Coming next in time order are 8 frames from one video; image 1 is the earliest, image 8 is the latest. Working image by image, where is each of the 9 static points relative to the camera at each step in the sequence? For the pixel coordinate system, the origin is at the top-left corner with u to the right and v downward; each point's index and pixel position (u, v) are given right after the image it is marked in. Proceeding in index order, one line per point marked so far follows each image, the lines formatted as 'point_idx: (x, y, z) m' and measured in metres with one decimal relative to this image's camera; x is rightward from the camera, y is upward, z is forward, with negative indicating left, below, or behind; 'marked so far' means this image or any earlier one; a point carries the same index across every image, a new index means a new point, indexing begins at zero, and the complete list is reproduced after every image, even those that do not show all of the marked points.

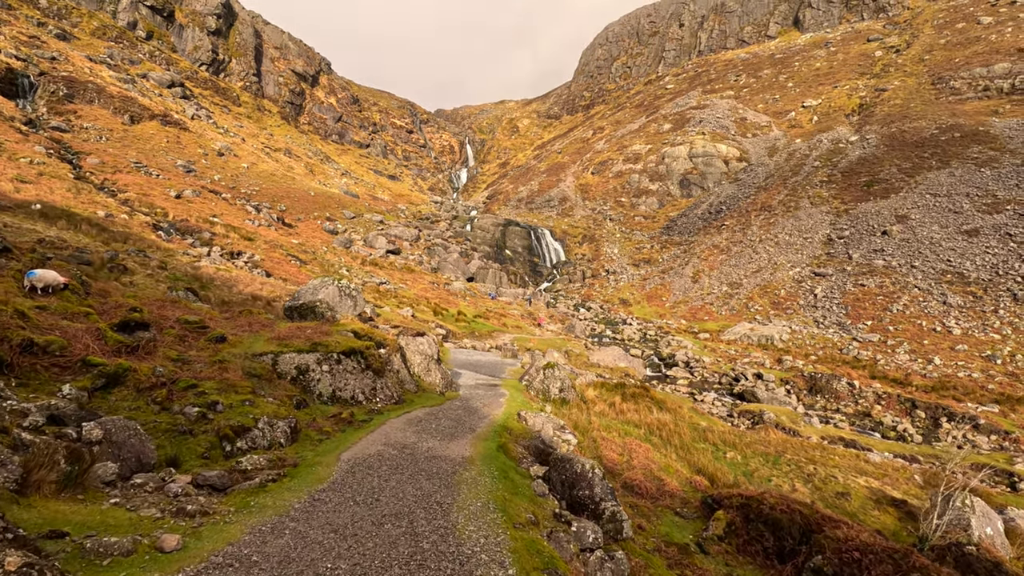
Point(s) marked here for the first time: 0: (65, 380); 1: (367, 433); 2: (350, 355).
0: (-11.3, -2.3, +11.2) m
1: (-5.3, -5.4, +16.7) m
2: (-7.2, -3.0, +20.2) m
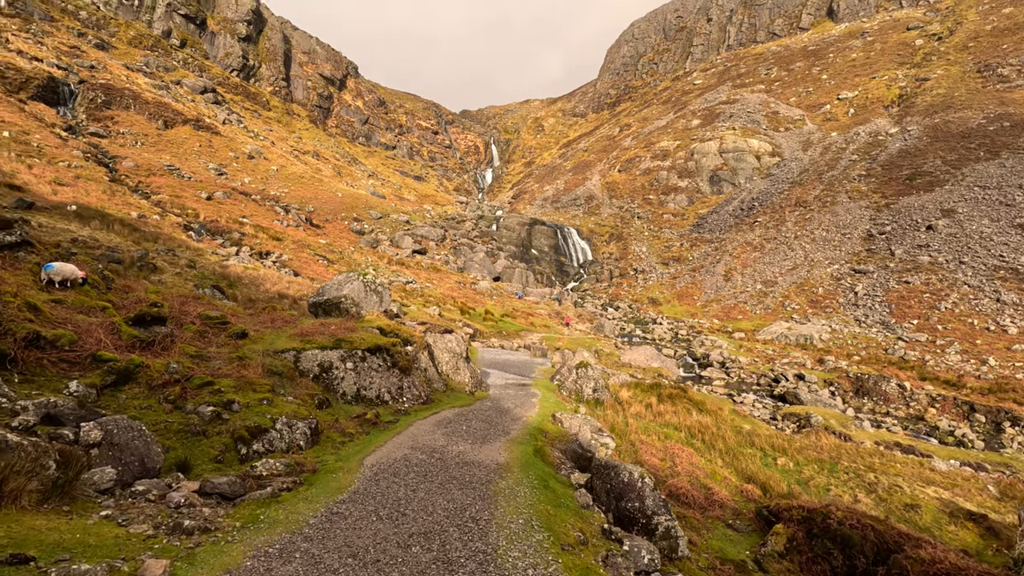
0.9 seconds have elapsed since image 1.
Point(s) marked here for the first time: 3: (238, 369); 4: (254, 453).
0: (-10.3, -2.0, +10.4) m
1: (-4.1, -5.1, +15.5) m
2: (-5.8, -2.8, +19.1) m
3: (-9.0, -2.7, +14.7) m
4: (-6.5, -4.2, +11.3) m
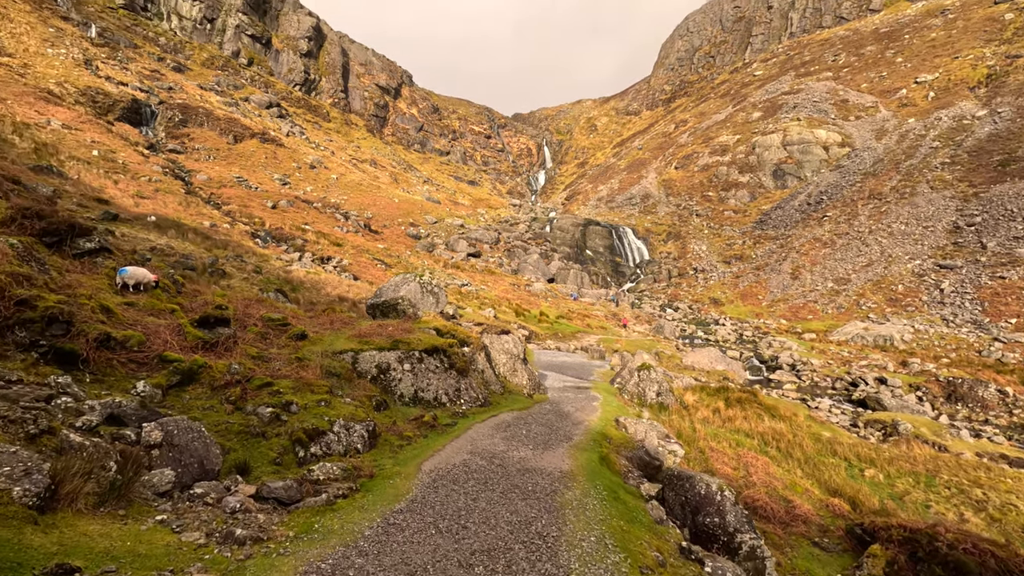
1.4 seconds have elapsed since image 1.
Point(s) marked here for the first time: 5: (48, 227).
0: (-8.8, -2.1, +10.6) m
1: (-2.0, -5.1, +14.9) m
2: (-3.3, -2.8, +18.7) m
3: (-7.0, -2.7, +14.7) m
4: (-4.9, -4.2, +11.1) m
5: (-15.5, +2.2, +14.7) m
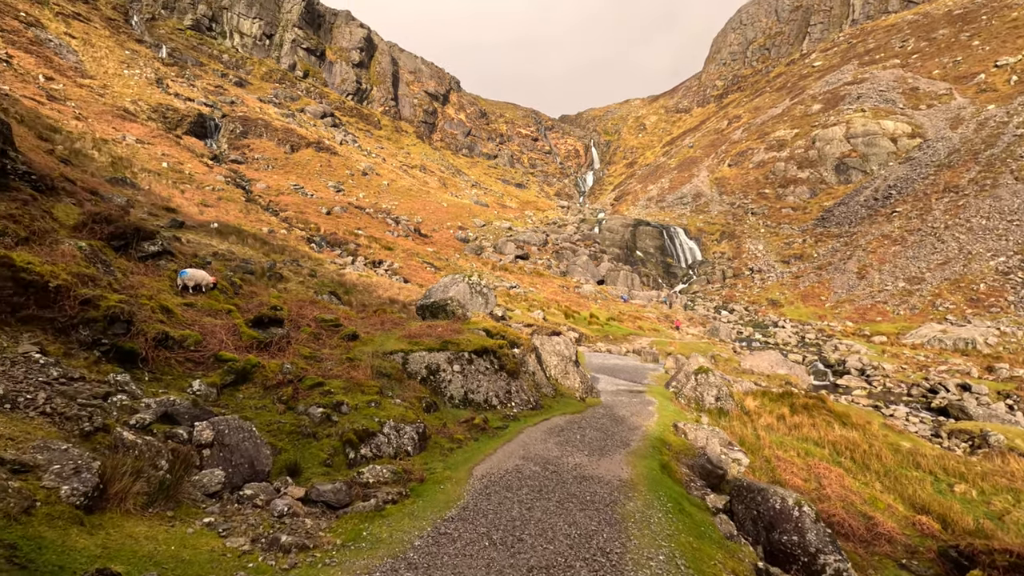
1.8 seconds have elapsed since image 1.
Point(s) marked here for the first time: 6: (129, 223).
0: (-7.6, -2.1, +10.8) m
1: (-0.2, -5.0, +14.3) m
2: (-1.1, -2.7, +18.2) m
3: (-5.3, -2.7, +14.7) m
4: (-3.6, -4.1, +10.8) m
5: (-13.9, +2.1, +15.6) m
6: (-13.9, +2.4, +16.2) m
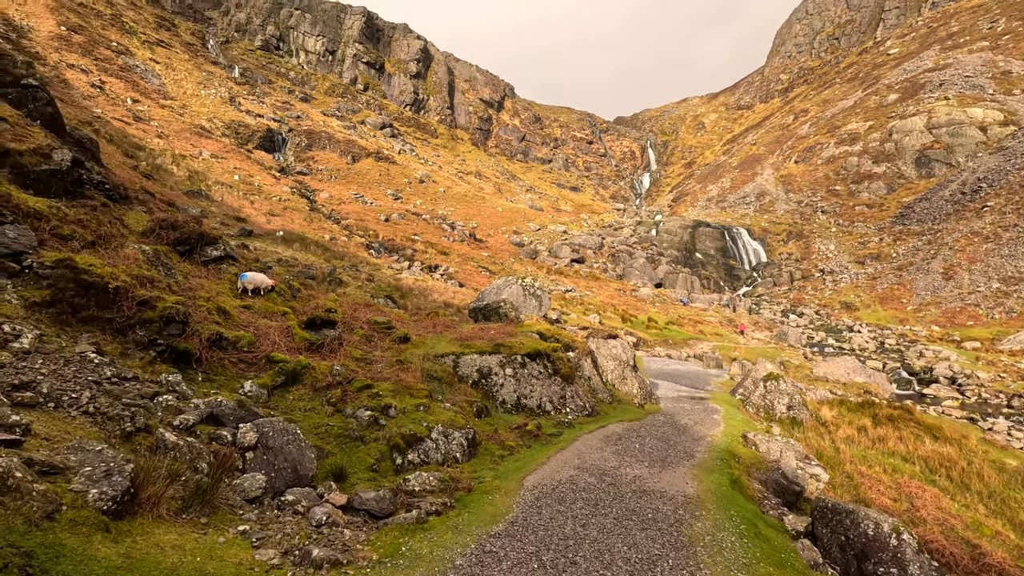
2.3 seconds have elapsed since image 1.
0: (-6.4, -2.1, +10.8) m
1: (+1.4, -5.0, +13.5) m
2: (+0.9, -2.7, +17.5) m
3: (-3.7, -2.8, +14.4) m
4: (-2.4, -4.1, +10.4) m
5: (-12.1, +1.9, +16.4) m
6: (-12.1, +2.3, +17.0) m
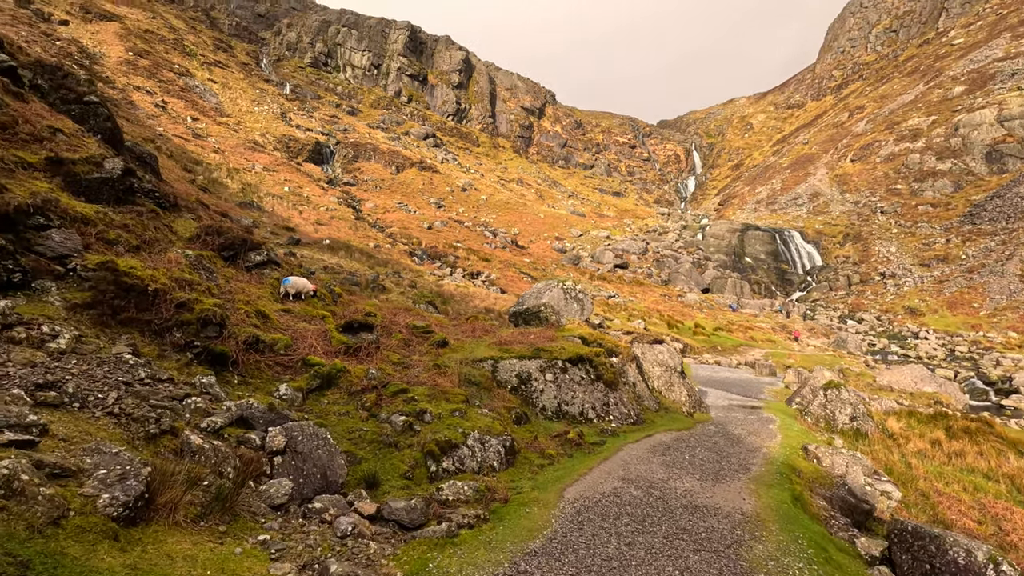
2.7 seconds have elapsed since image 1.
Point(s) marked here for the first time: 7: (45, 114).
0: (-5.5, -2.2, +10.8) m
1: (+2.5, -4.9, +12.7) m
2: (+2.3, -2.8, +16.7) m
3: (-2.5, -2.8, +14.1) m
4: (-1.5, -4.1, +9.9) m
5: (-10.8, +1.7, +16.9) m
6: (-10.7, +2.1, +17.5) m
7: (-13.6, +5.1, +13.0) m
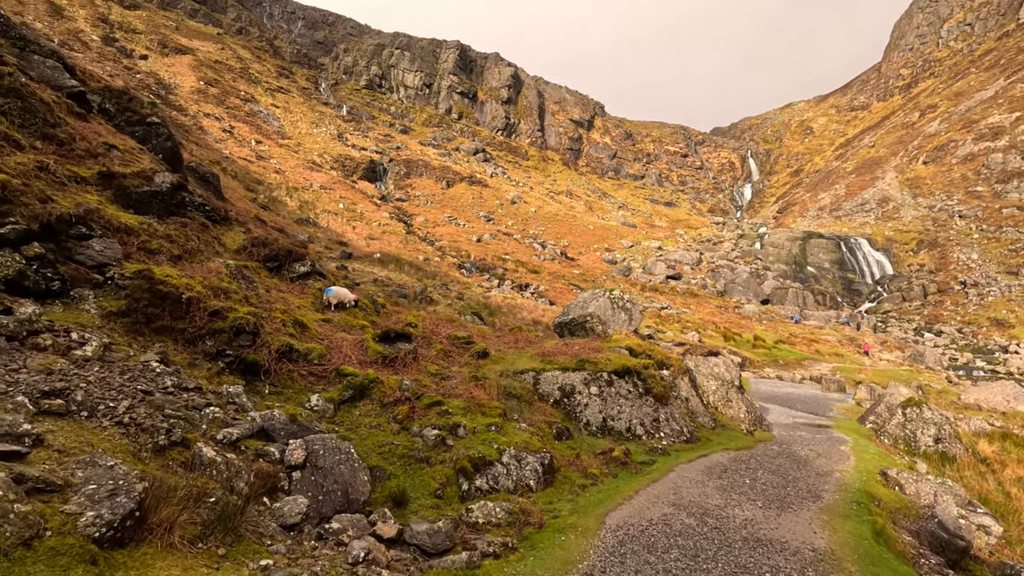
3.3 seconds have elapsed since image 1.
0: (-4.7, -2.4, +10.5) m
1: (+3.5, -5.1, +11.5) m
2: (+3.7, -3.0, +15.7) m
3: (-1.3, -3.1, +13.5) m
4: (-0.8, -4.2, +9.2) m
5: (-9.3, +1.3, +17.2) m
6: (-9.2, +1.6, +17.9) m
7: (-12.6, +4.8, +13.8) m
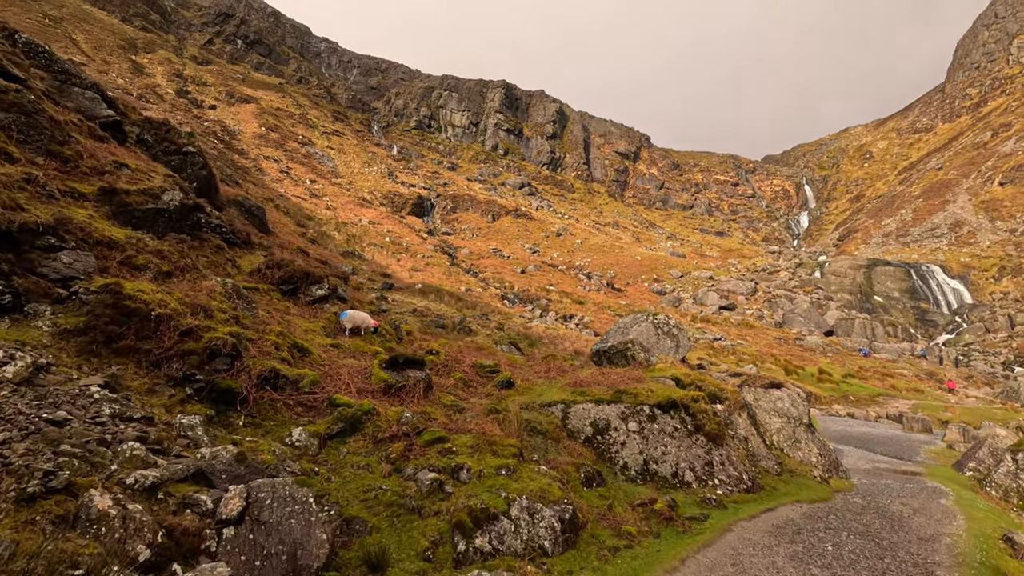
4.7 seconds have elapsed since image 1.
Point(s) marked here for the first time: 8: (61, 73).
0: (-4.4, -2.7, +9.2) m
1: (+3.8, -5.4, +9.2) m
2: (+4.4, -3.6, +13.4) m
3: (-0.8, -3.6, +11.8) m
4: (-0.7, -4.4, +7.4) m
5: (-8.4, +0.5, +16.6) m
6: (-8.3, +0.7, +17.2) m
7: (-12.0, +4.1, +13.7) m
8: (-16.7, +8.0, +16.6) m
